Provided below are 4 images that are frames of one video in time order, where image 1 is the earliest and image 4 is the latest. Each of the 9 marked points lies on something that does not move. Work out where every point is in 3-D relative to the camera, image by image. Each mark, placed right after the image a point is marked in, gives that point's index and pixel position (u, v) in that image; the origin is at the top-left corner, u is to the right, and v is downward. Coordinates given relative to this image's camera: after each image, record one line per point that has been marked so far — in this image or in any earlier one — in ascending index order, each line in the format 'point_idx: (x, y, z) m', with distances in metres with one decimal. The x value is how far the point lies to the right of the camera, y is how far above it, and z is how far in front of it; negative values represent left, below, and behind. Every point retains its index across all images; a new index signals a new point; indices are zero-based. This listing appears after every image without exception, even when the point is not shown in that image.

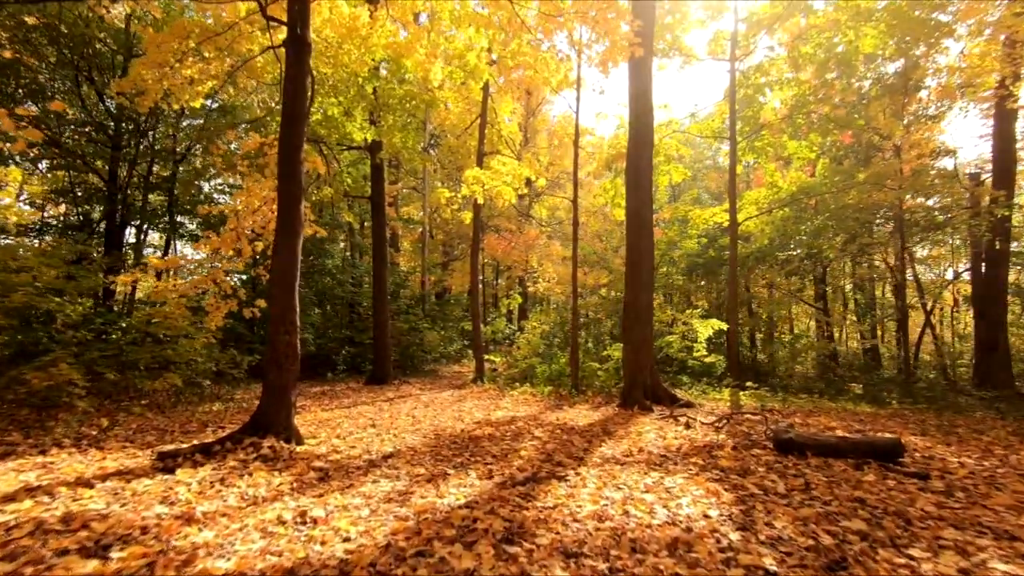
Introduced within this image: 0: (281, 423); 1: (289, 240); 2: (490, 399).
0: (-2.3, -1.4, +4.9) m
1: (-2.4, +0.5, +5.2) m
2: (-0.4, -2.2, +9.7) m
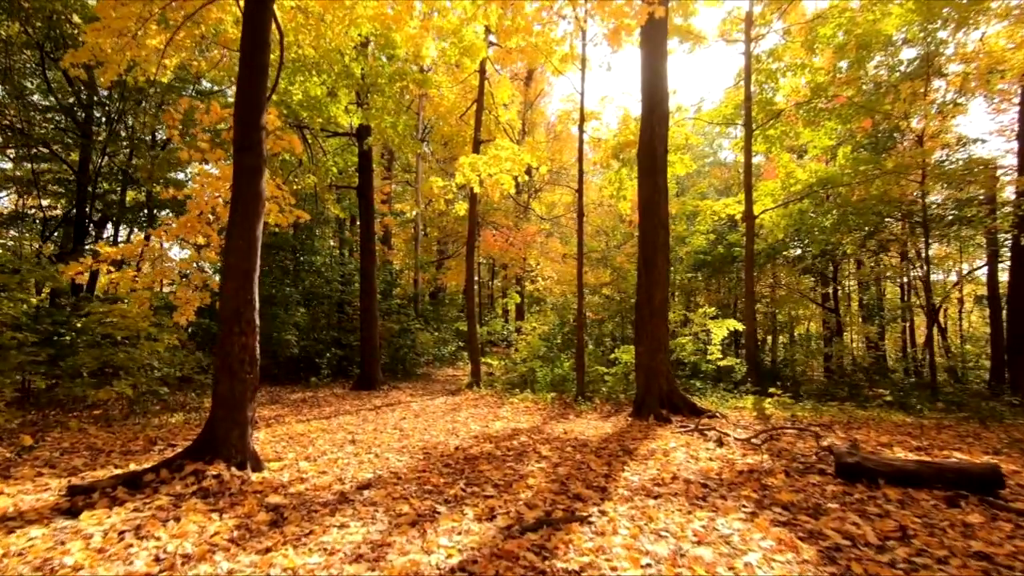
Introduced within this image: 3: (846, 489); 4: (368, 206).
0: (-2.3, -1.3, +4.0) m
1: (-2.3, +0.6, +4.3) m
2: (-0.4, -2.1, +8.8) m
3: (+2.6, -1.6, +3.8) m
4: (-3.4, +1.9, +11.5) m
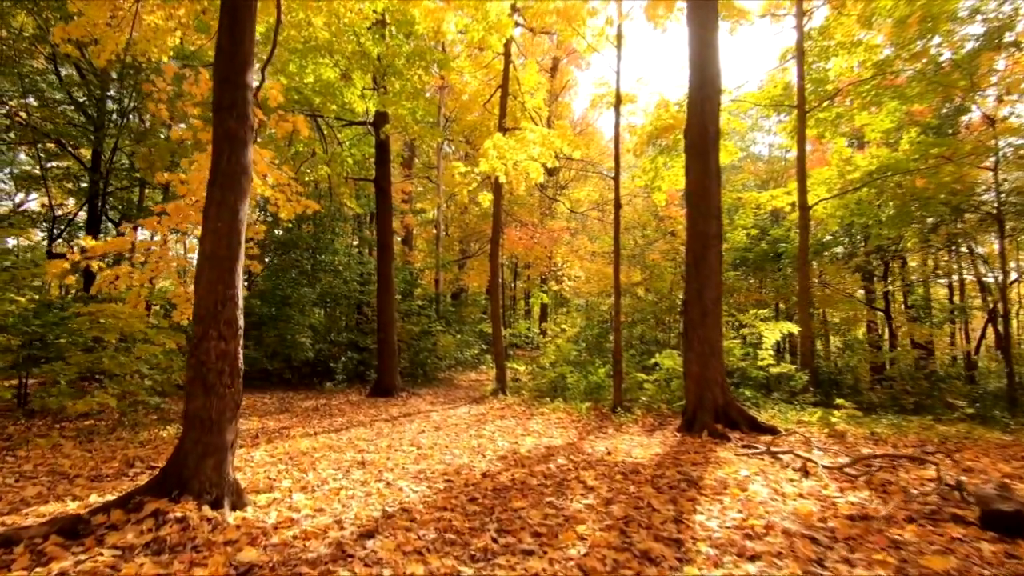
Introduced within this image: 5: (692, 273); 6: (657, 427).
0: (-2.0, -1.2, +3.2) m
1: (-2.0, +0.6, +3.5) m
2: (0.0, -2.1, +7.9) m
3: (+2.9, -1.5, +2.8) m
4: (-2.8, +2.0, +10.8) m
5: (+2.6, +0.2, +7.0) m
6: (+2.1, -2.1, +7.2) m
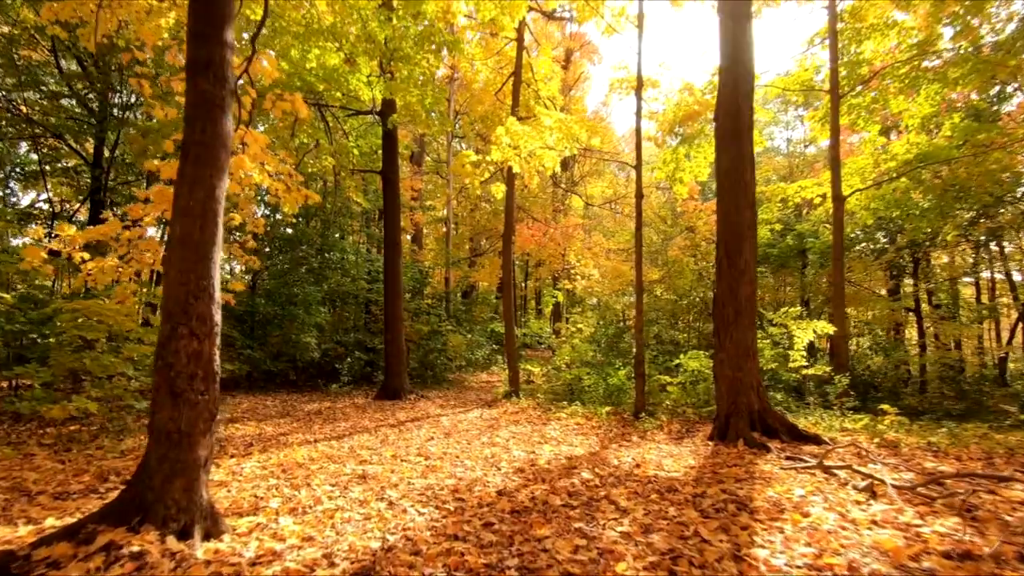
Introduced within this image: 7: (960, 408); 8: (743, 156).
0: (-1.9, -1.2, +2.7) m
1: (-1.9, +0.7, +3.0) m
2: (+0.3, -2.0, +7.4) m
3: (+3.0, -1.4, +2.2) m
4: (-2.5, +2.0, +10.3) m
5: (+2.8, +0.3, +6.4) m
6: (+2.4, -2.0, +6.6) m
7: (+8.4, -2.2, +9.1) m
8: (+3.1, +1.7, +6.4) m
